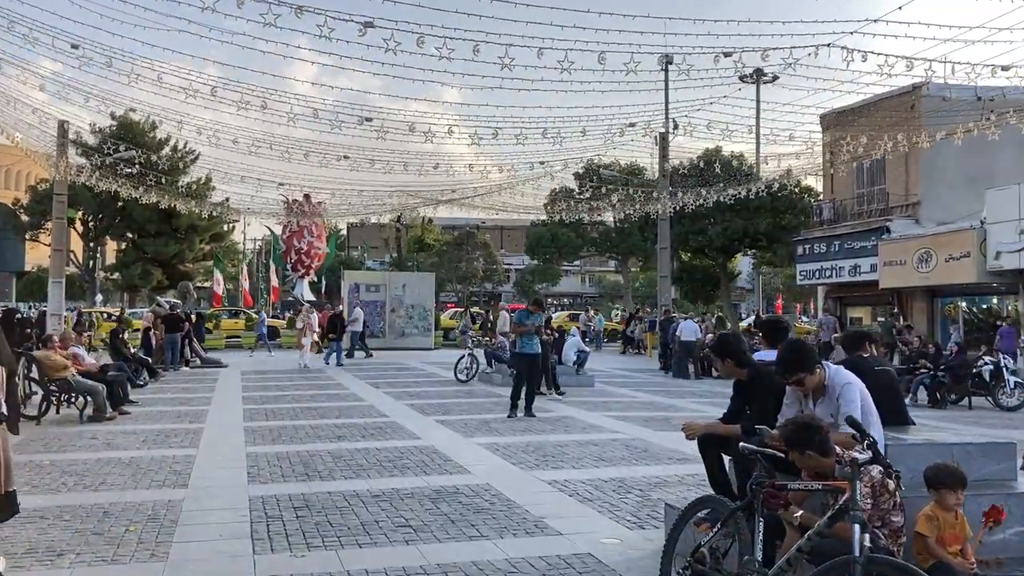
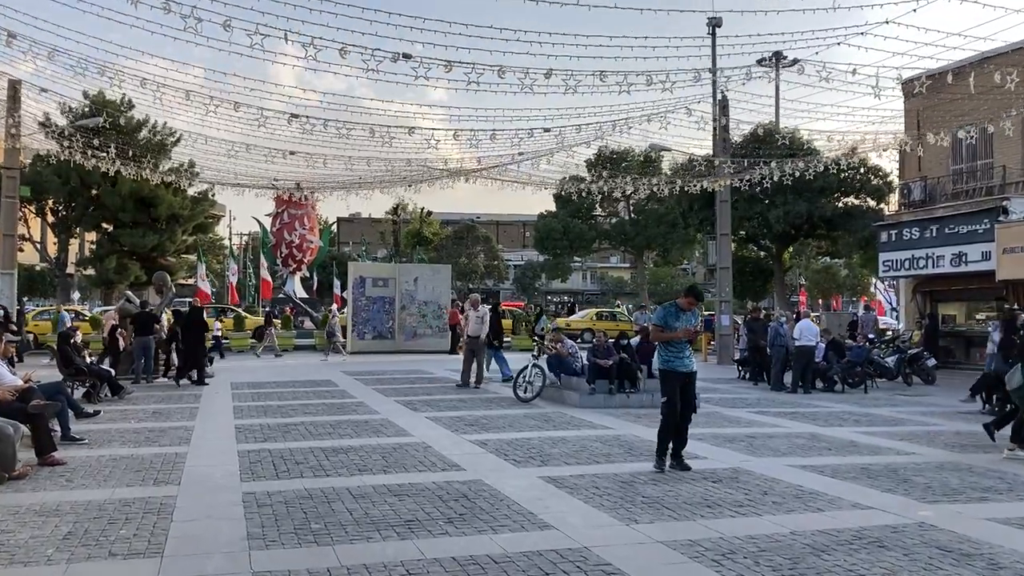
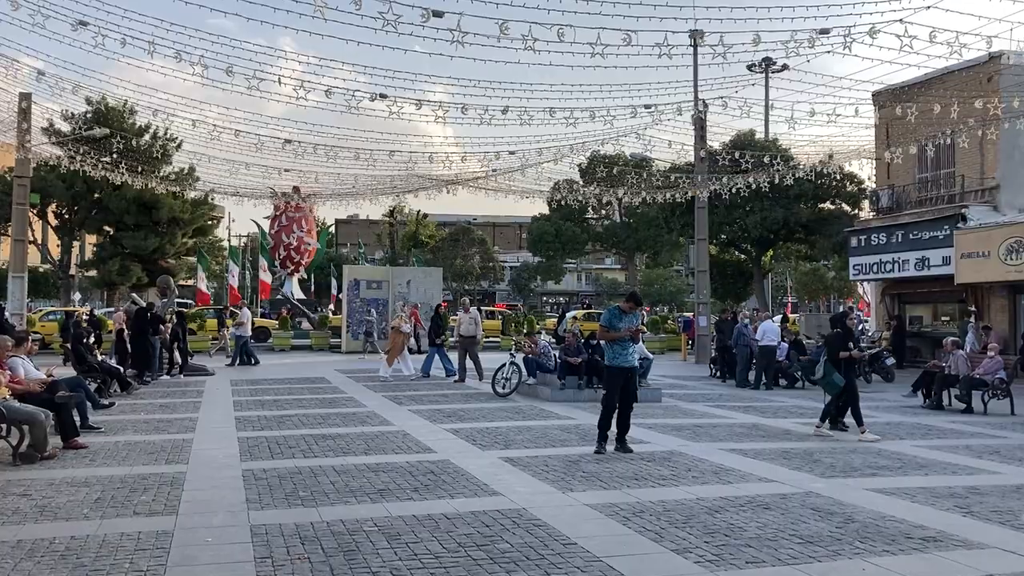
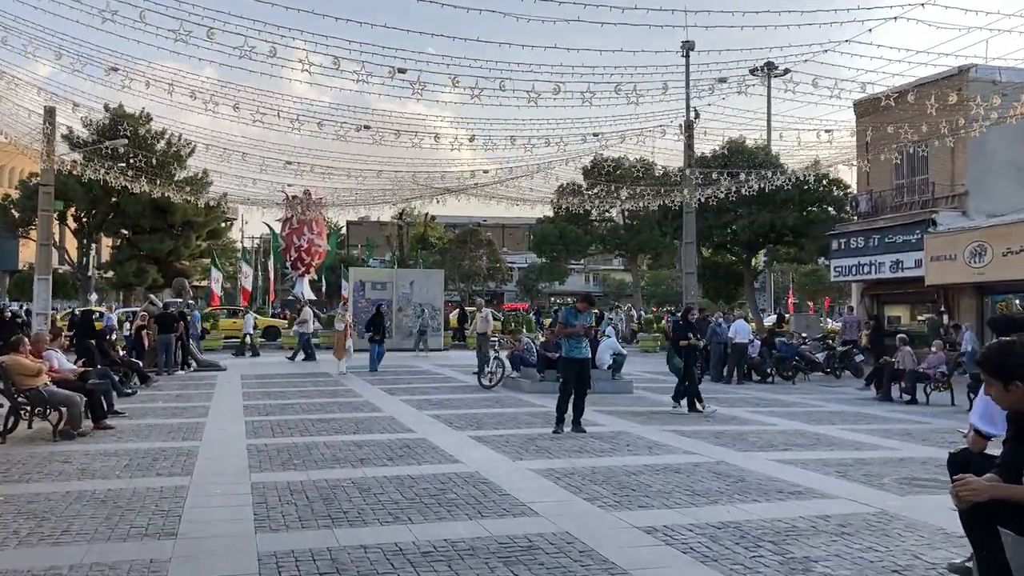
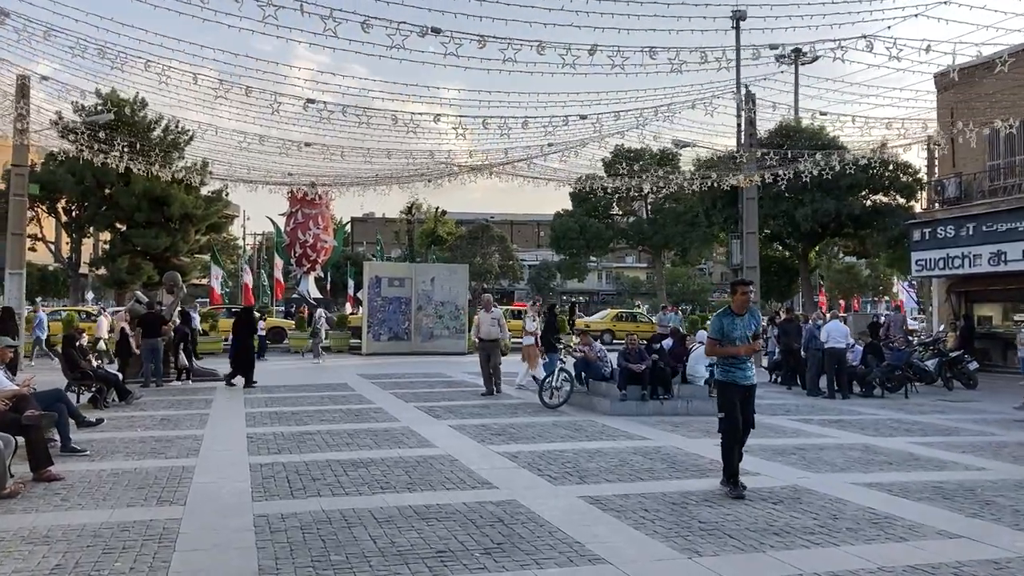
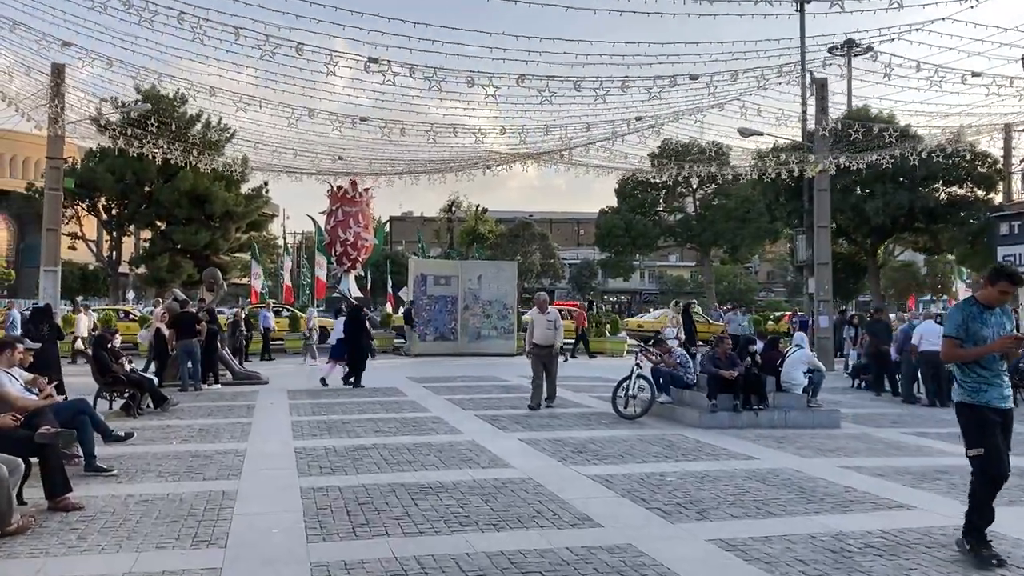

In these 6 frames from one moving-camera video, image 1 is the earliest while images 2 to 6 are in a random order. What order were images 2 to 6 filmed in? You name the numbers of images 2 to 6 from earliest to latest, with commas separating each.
4, 3, 2, 5, 6
